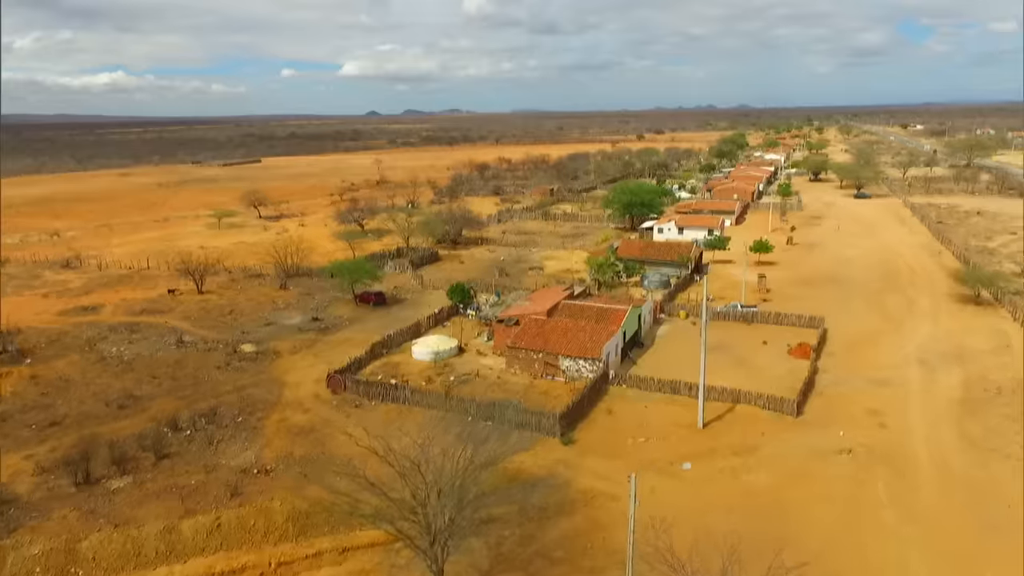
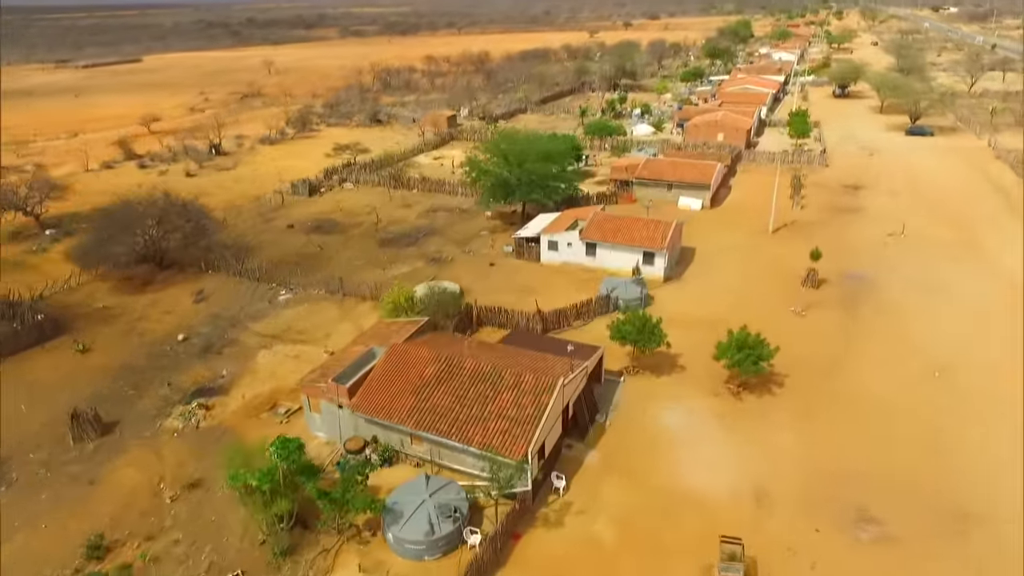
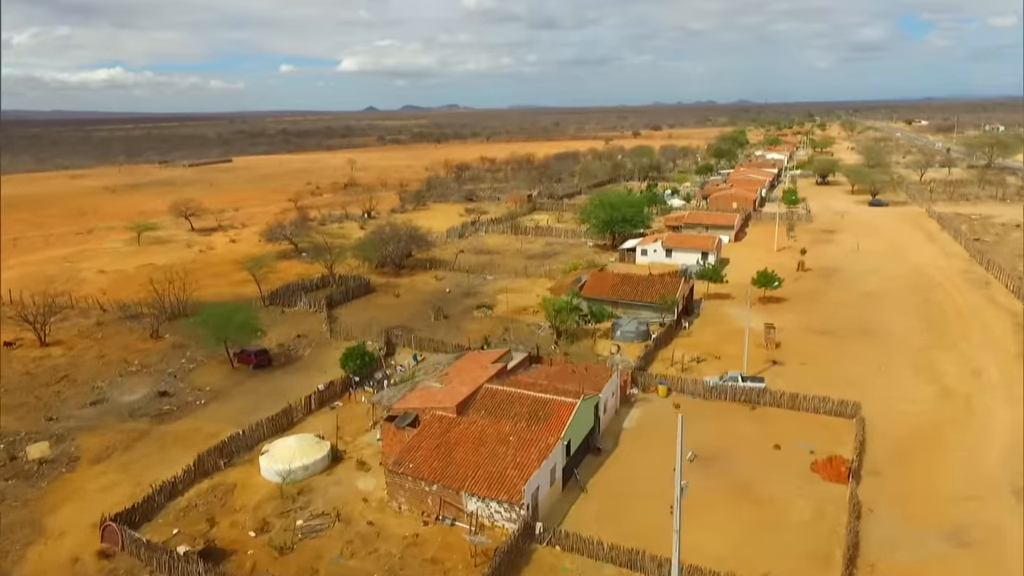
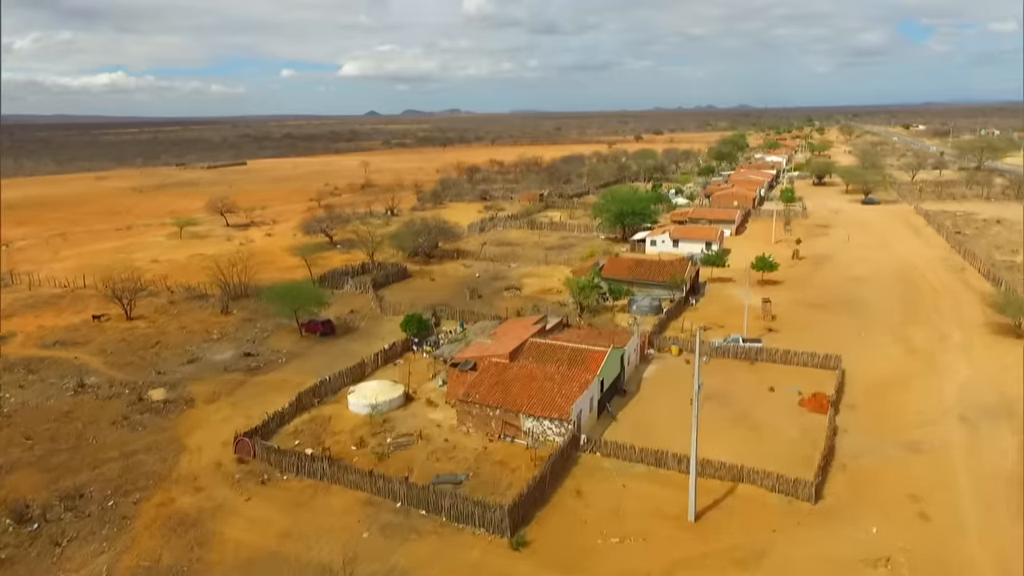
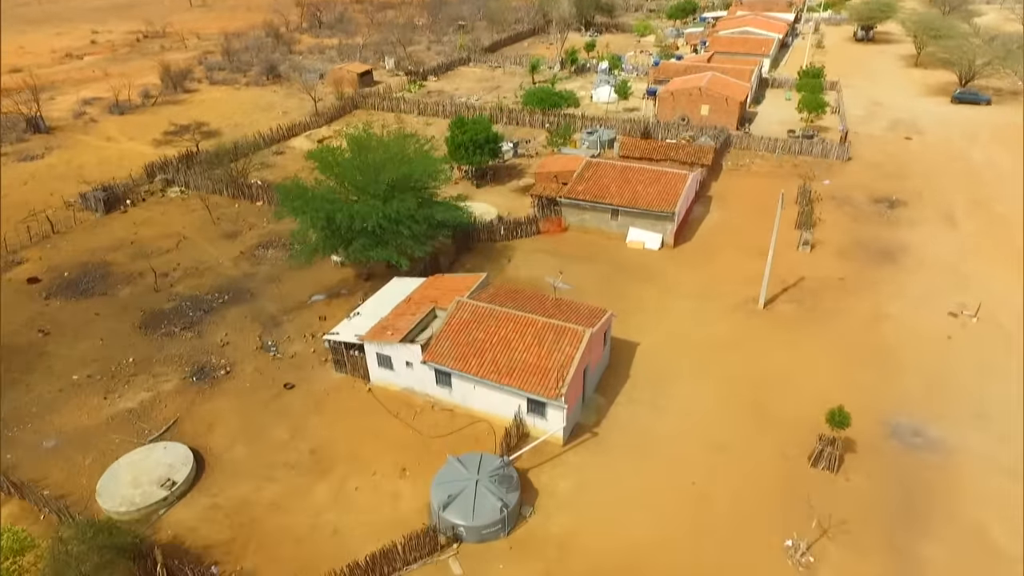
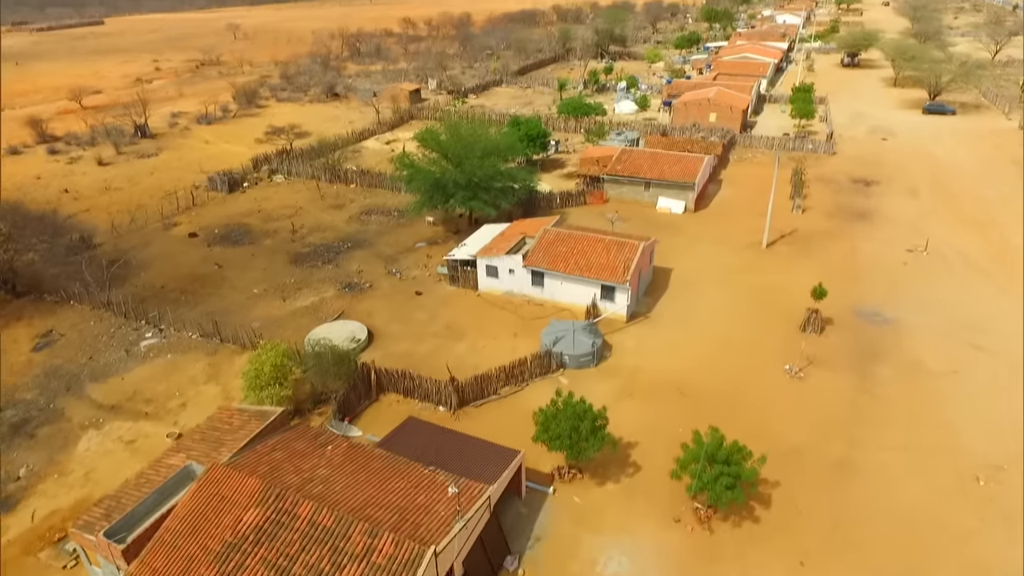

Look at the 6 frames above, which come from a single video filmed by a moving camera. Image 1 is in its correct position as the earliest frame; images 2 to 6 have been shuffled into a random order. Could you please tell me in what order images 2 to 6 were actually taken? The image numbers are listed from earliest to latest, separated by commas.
4, 3, 2, 6, 5
